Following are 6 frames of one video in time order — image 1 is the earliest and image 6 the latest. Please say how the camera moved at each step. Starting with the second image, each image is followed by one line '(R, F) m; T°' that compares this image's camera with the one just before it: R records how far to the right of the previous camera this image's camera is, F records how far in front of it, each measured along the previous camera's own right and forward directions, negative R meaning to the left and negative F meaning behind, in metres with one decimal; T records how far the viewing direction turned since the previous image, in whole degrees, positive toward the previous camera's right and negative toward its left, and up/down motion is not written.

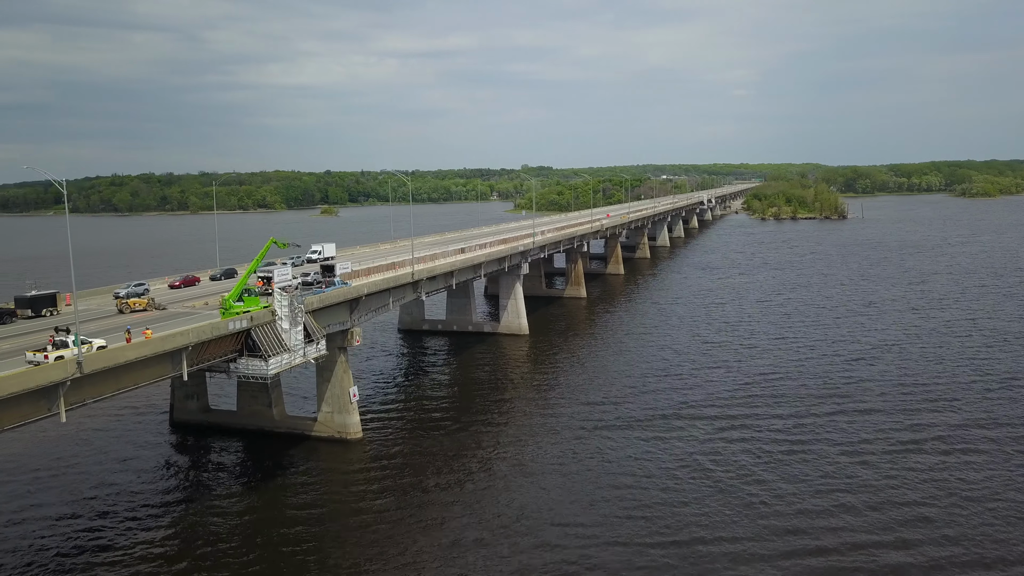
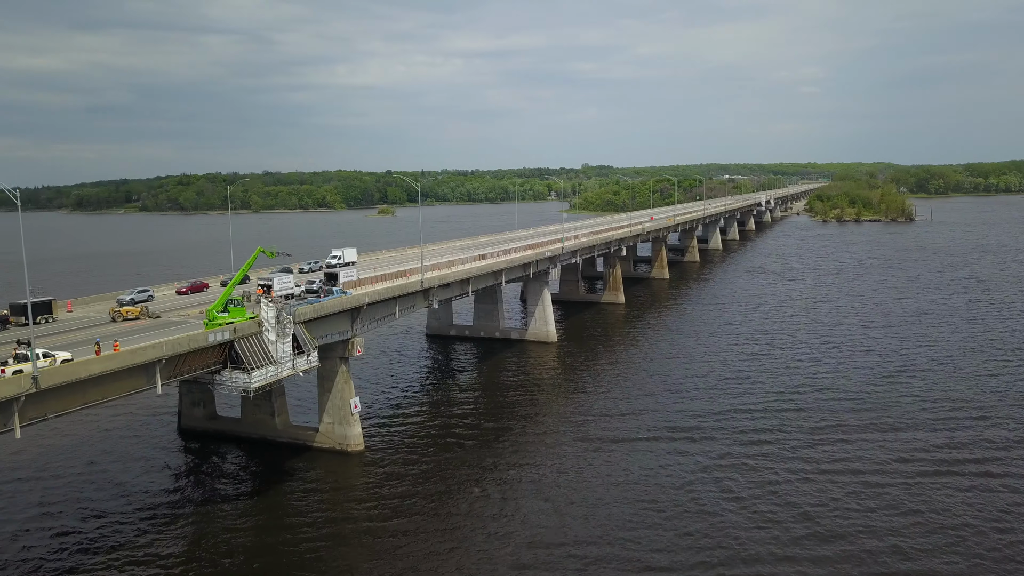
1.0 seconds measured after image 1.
(+2.2, +1.4) m; -4°
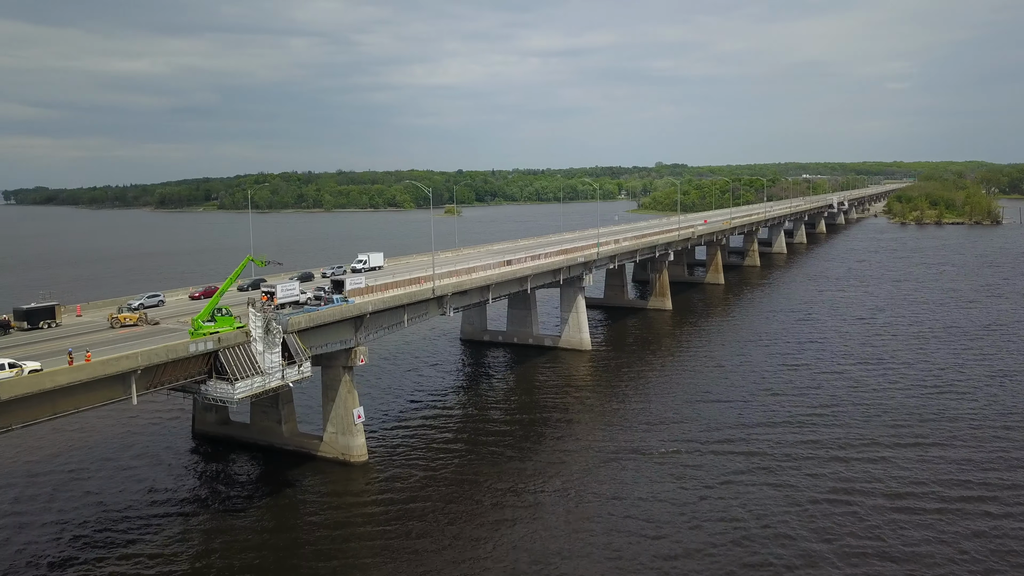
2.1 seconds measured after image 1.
(+2.6, +1.3) m; -5°
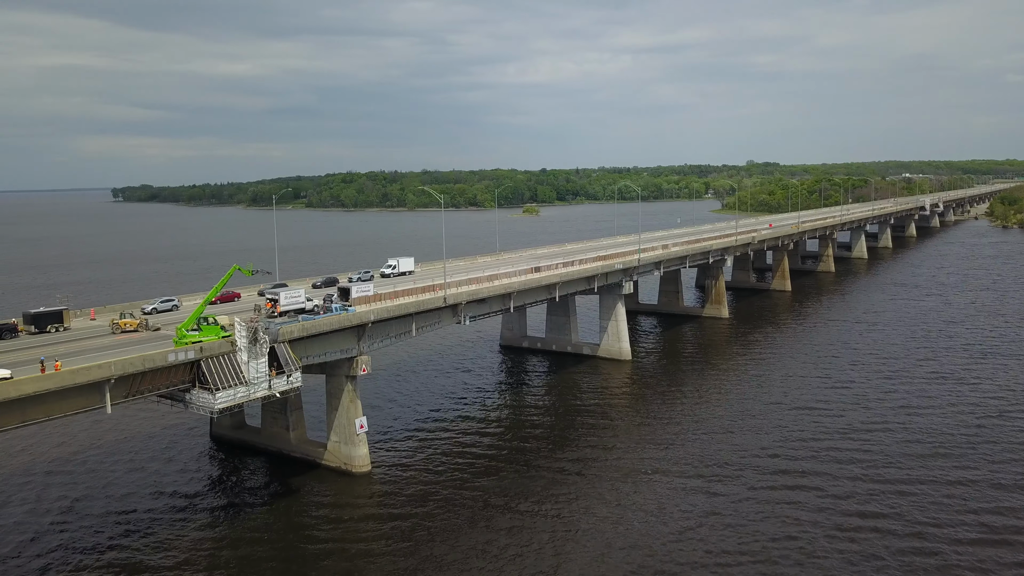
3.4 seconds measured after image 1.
(+3.2, +1.3) m; -6°
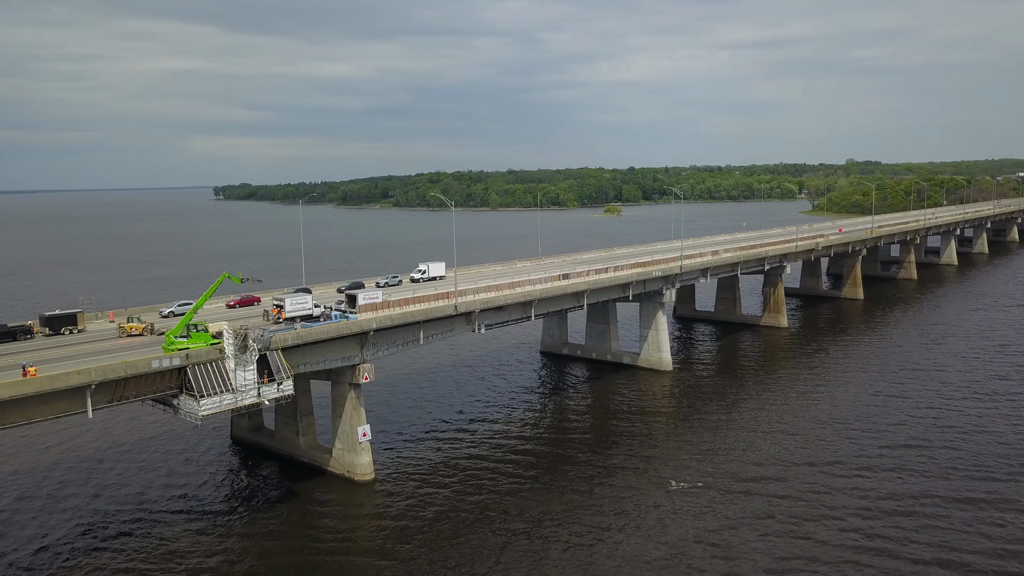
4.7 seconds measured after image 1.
(+3.3, +1.0) m; -6°
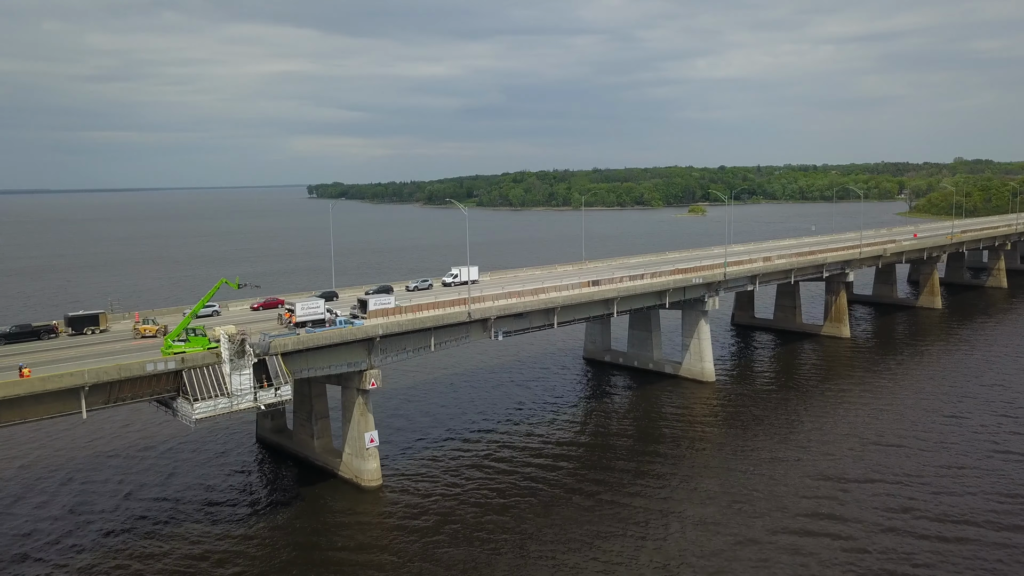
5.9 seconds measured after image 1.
(+3.1, +0.8) m; -6°
